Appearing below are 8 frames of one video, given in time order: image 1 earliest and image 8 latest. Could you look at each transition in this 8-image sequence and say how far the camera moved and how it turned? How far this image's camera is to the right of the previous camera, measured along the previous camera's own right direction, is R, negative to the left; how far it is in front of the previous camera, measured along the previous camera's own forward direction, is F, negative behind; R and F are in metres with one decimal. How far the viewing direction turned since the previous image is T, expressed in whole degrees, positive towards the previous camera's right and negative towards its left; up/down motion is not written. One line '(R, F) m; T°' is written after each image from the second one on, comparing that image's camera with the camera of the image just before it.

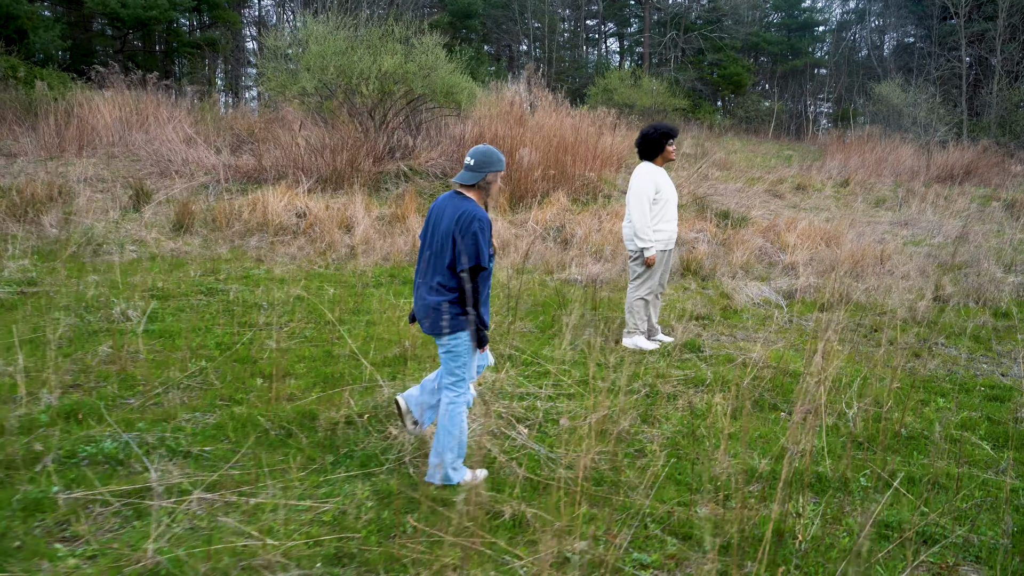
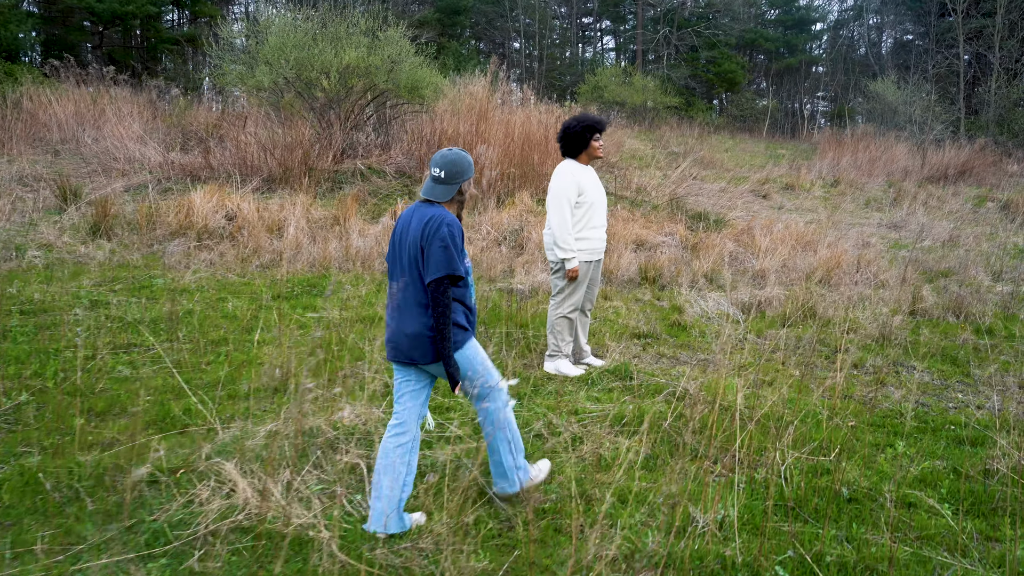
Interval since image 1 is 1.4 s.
(+0.5, +0.7) m; 0°
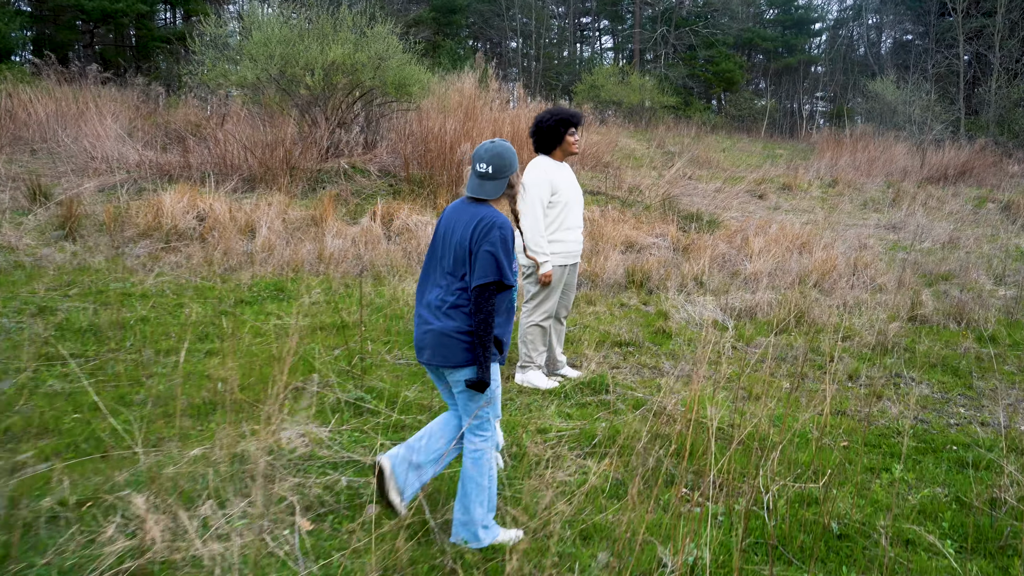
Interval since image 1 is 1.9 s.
(+0.2, +0.3) m; 0°
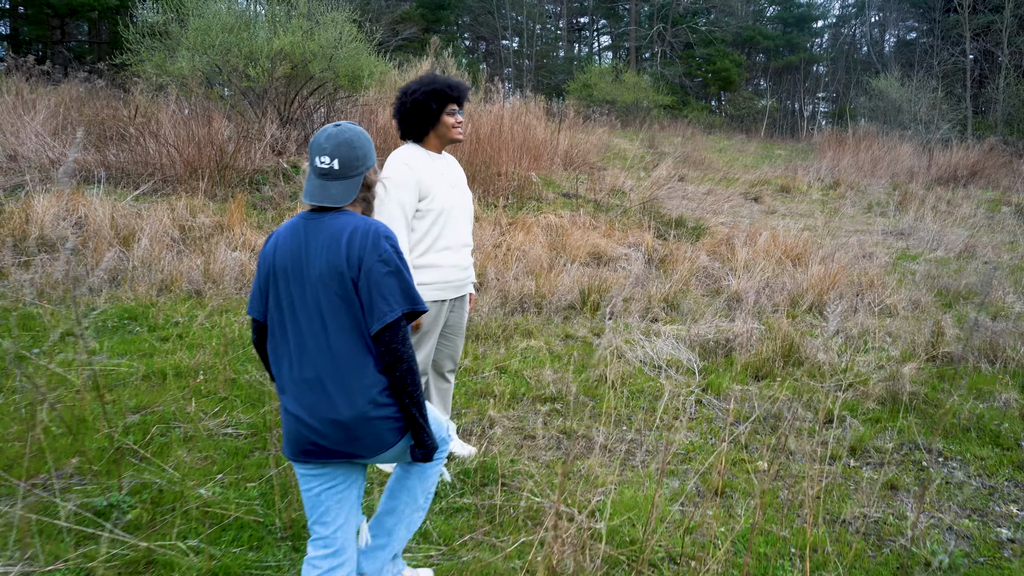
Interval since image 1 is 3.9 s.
(+0.5, +1.3) m; 0°
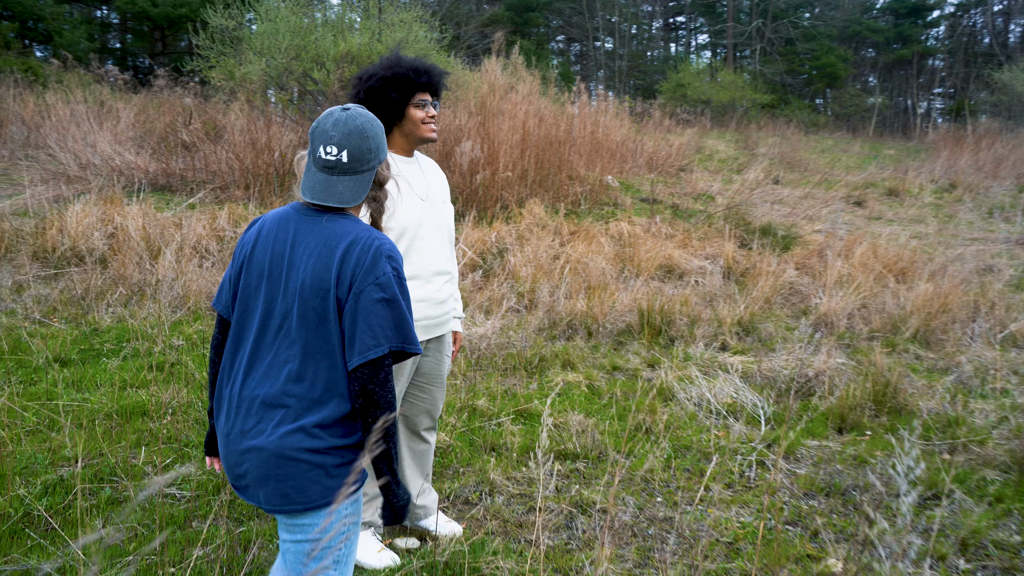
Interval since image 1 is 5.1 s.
(+0.3, +0.7) m; -7°
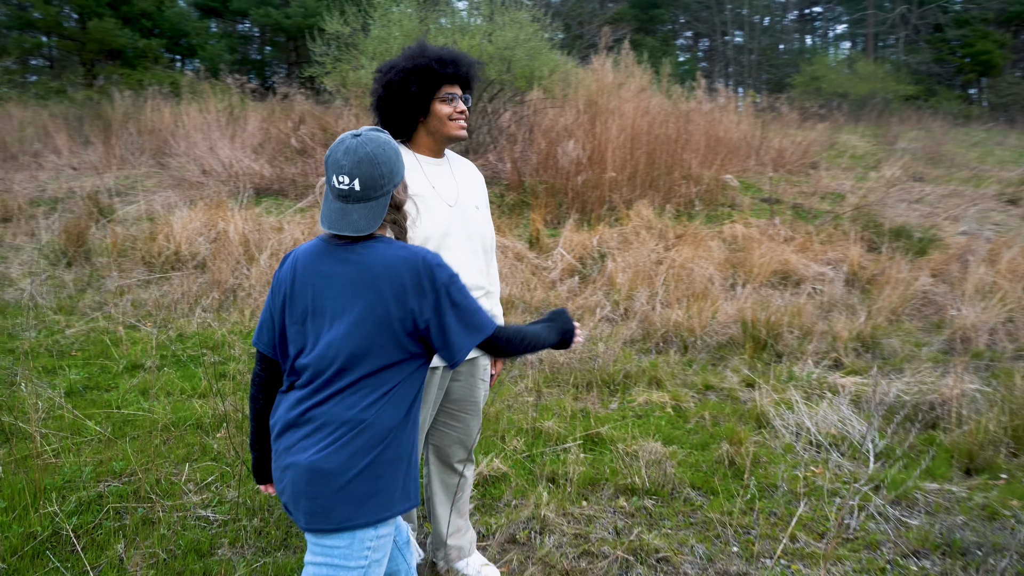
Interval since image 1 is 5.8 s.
(+0.2, +0.3) m; -9°
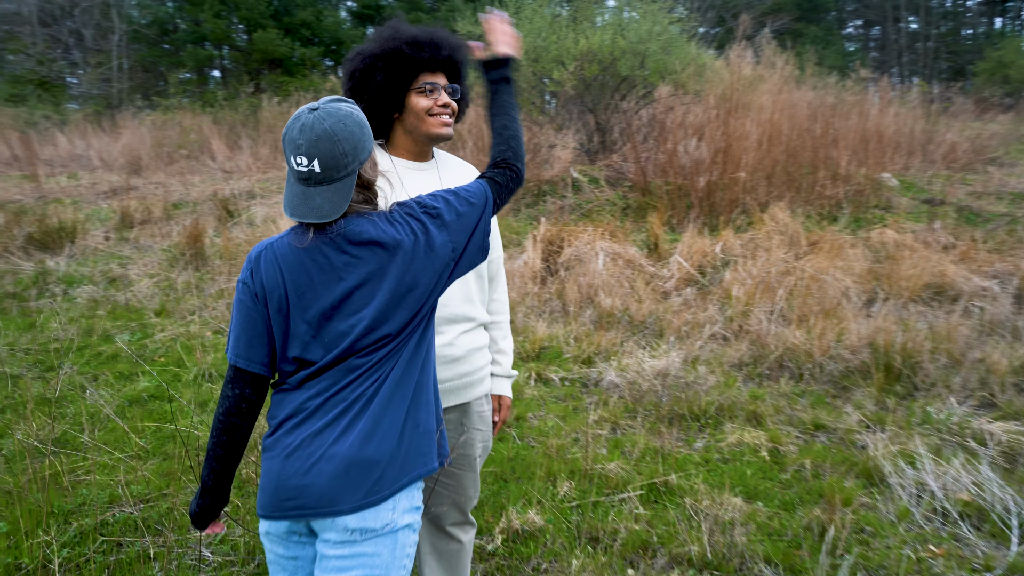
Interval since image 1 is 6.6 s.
(+0.3, +0.4) m; -11°
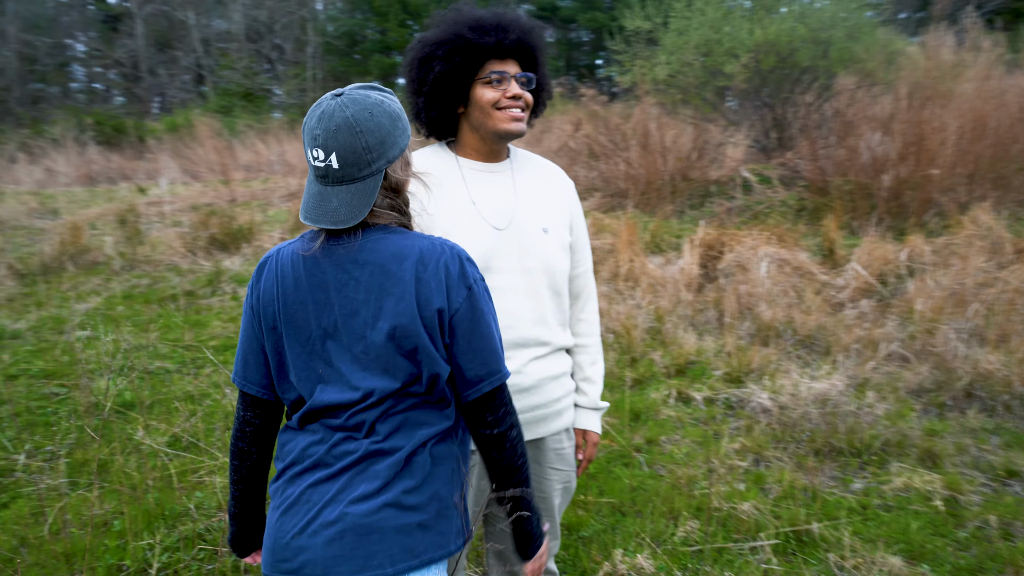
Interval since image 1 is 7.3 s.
(+0.2, +0.3) m; -12°
